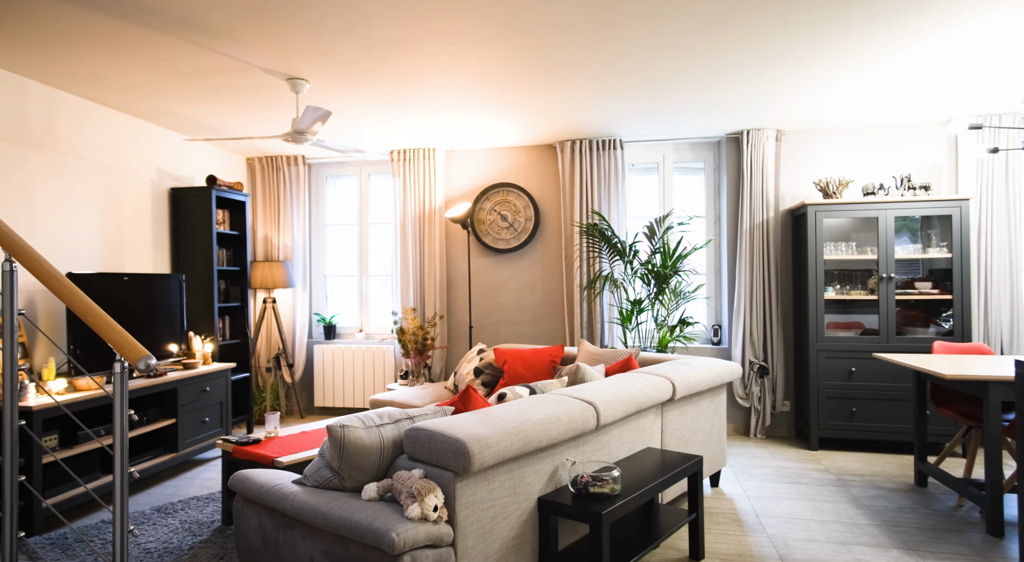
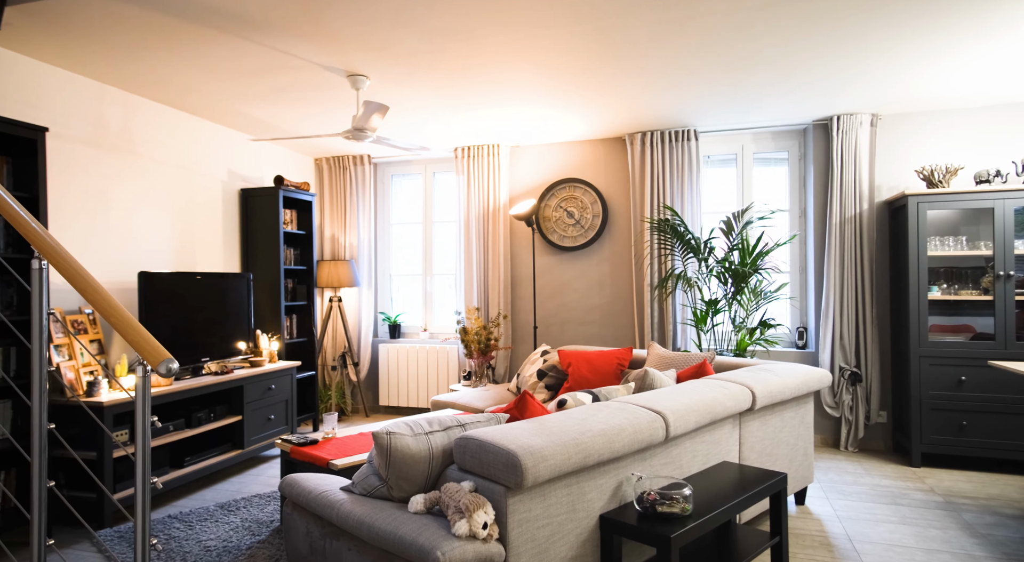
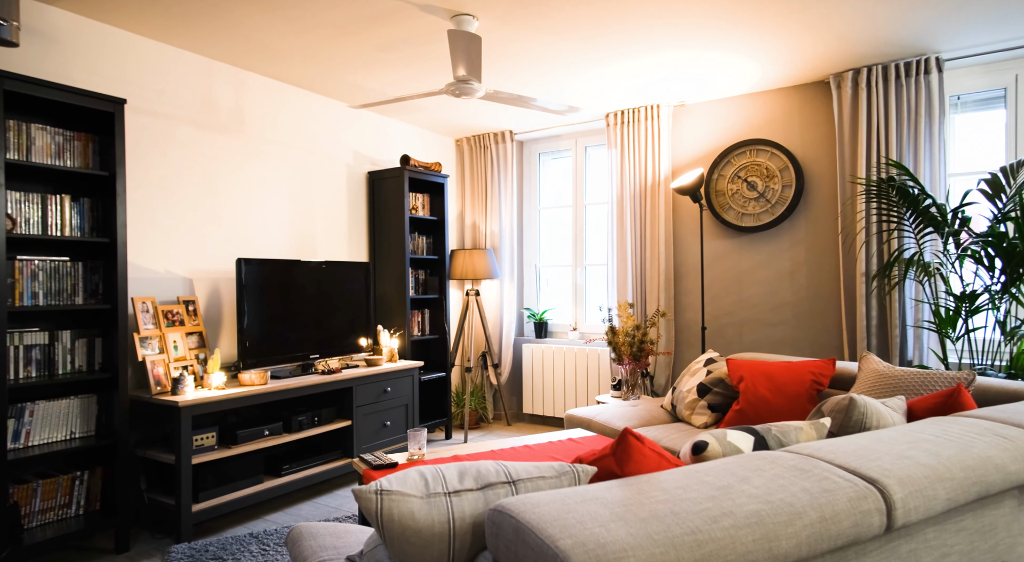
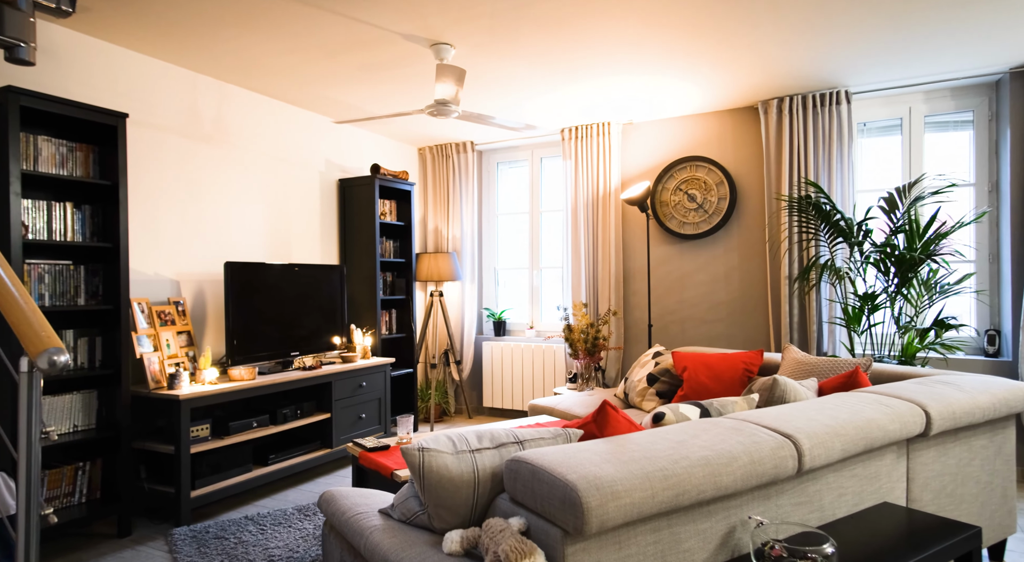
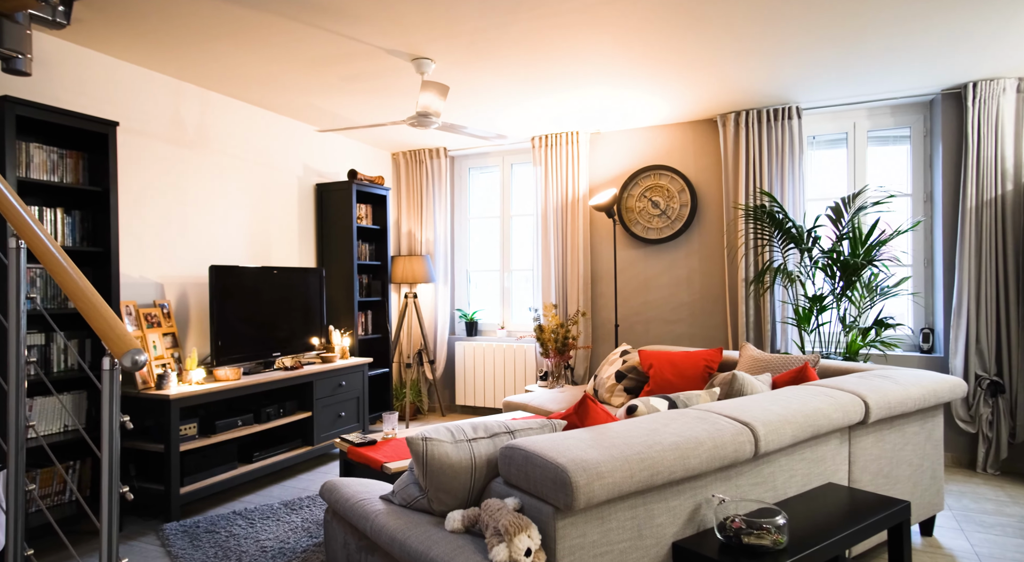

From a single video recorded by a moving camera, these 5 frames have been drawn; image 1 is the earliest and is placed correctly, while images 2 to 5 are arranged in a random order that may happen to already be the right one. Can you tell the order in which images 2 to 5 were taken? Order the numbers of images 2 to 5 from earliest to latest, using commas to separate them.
2, 5, 4, 3
